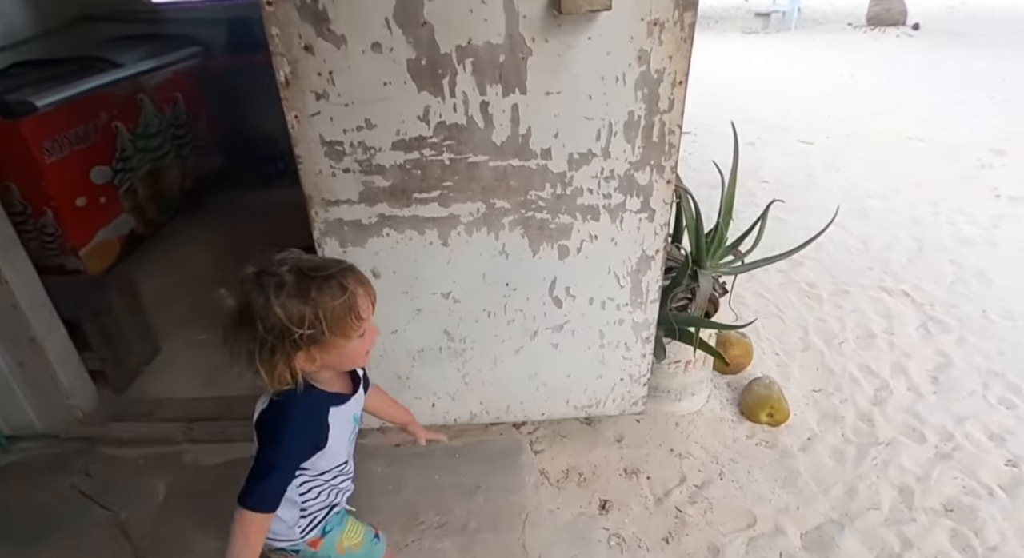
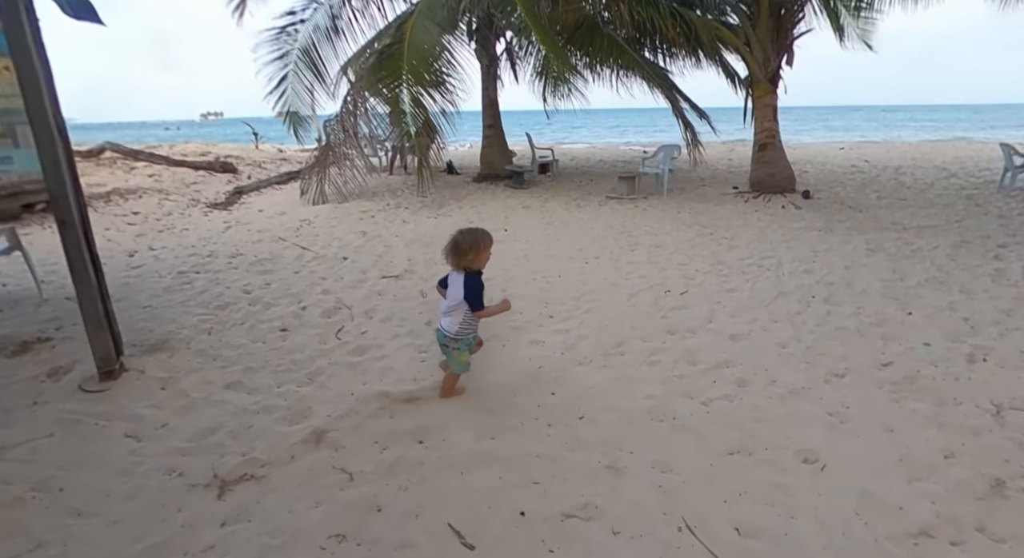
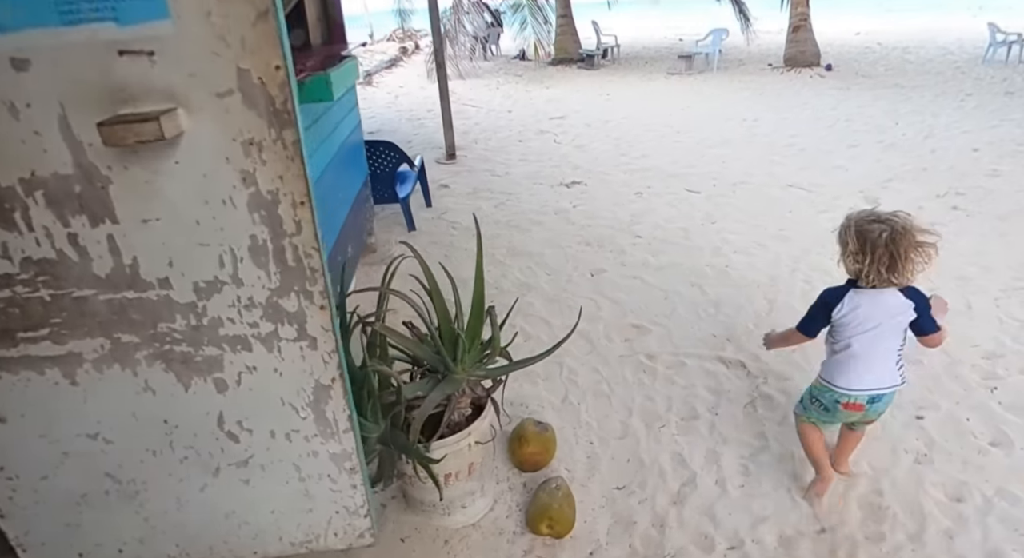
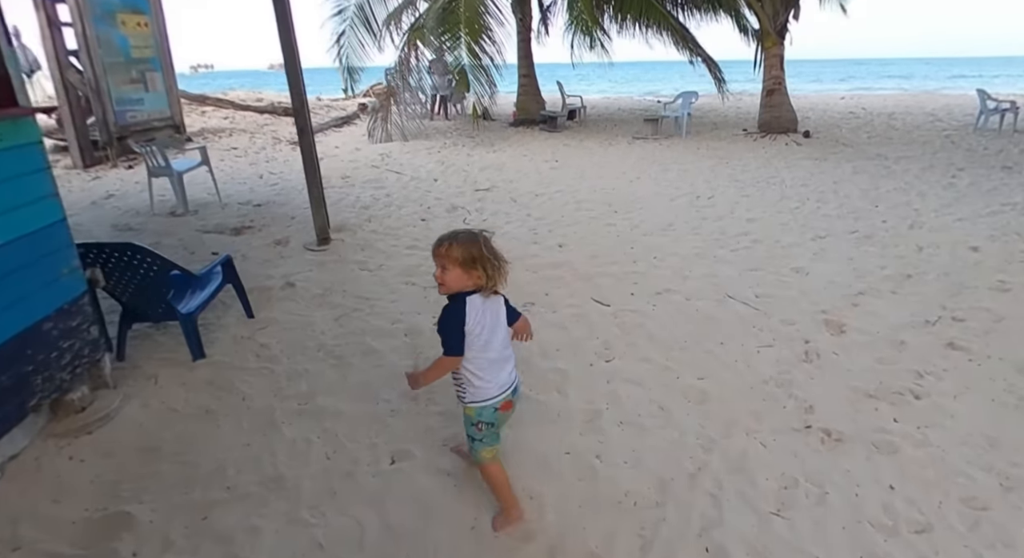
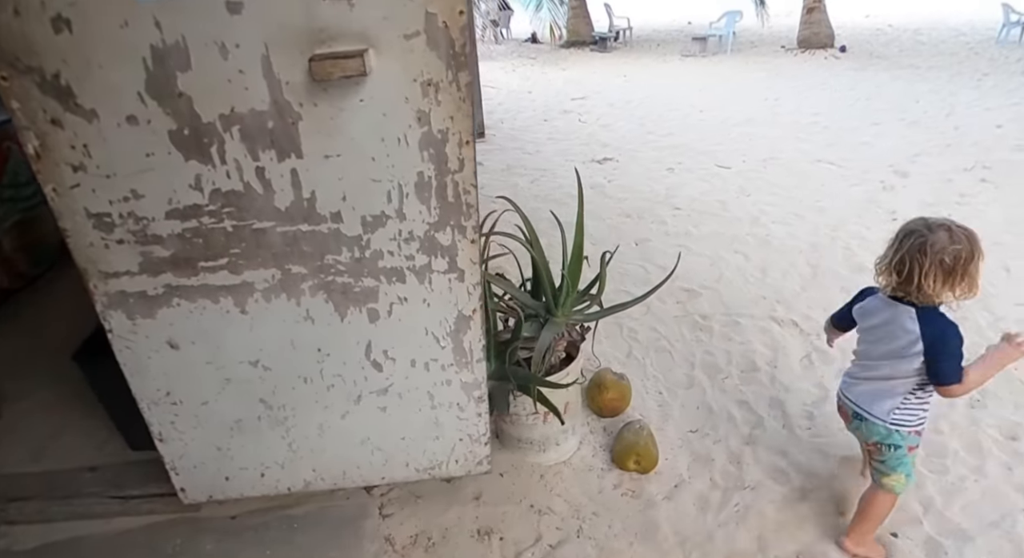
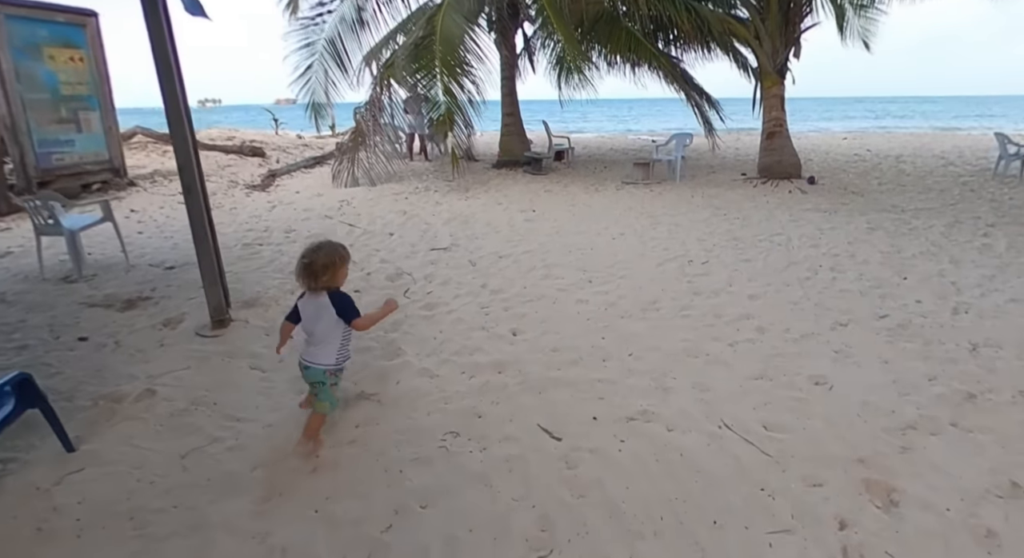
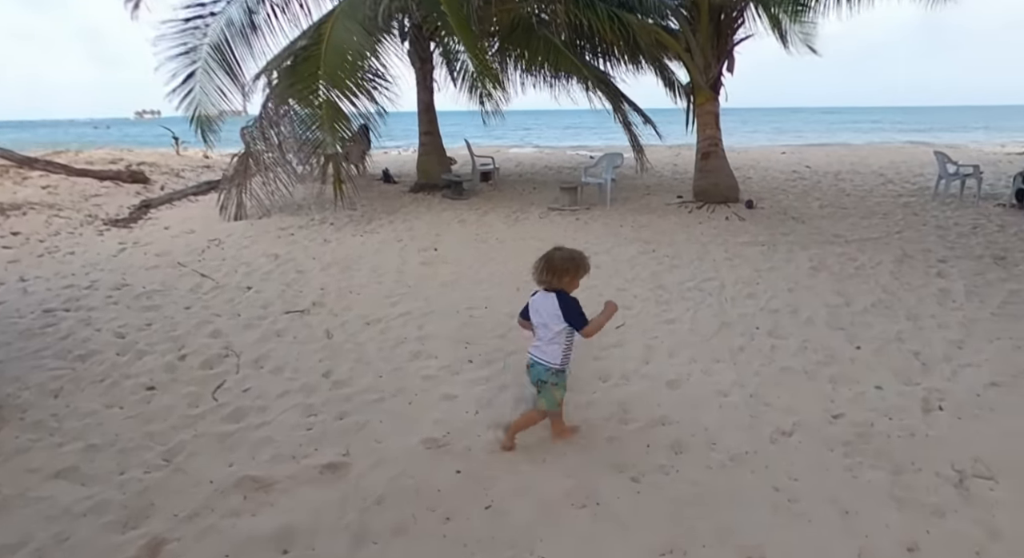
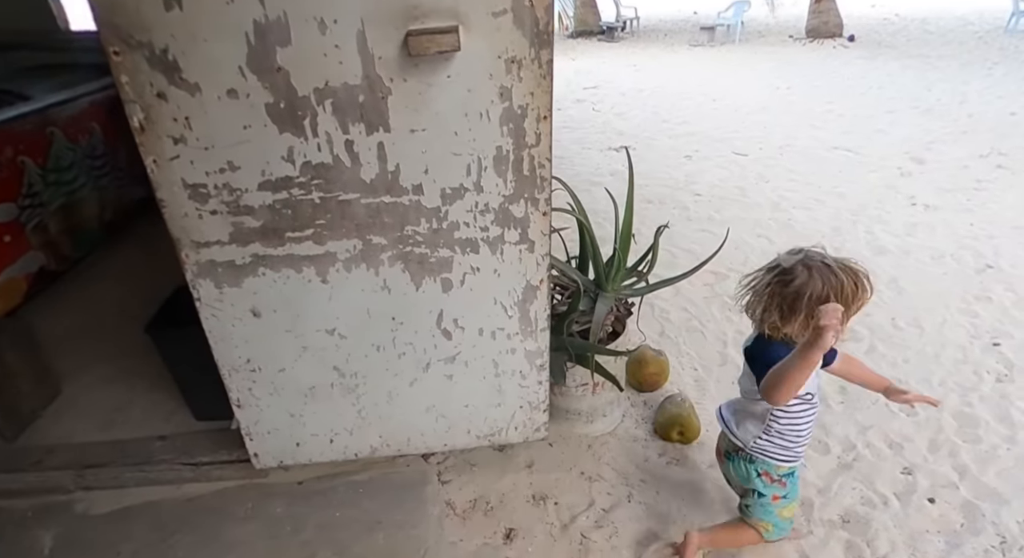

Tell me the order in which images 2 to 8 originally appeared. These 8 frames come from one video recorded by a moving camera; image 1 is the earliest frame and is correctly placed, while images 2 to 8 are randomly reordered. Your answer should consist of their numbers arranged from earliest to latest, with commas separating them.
8, 5, 3, 4, 6, 2, 7
